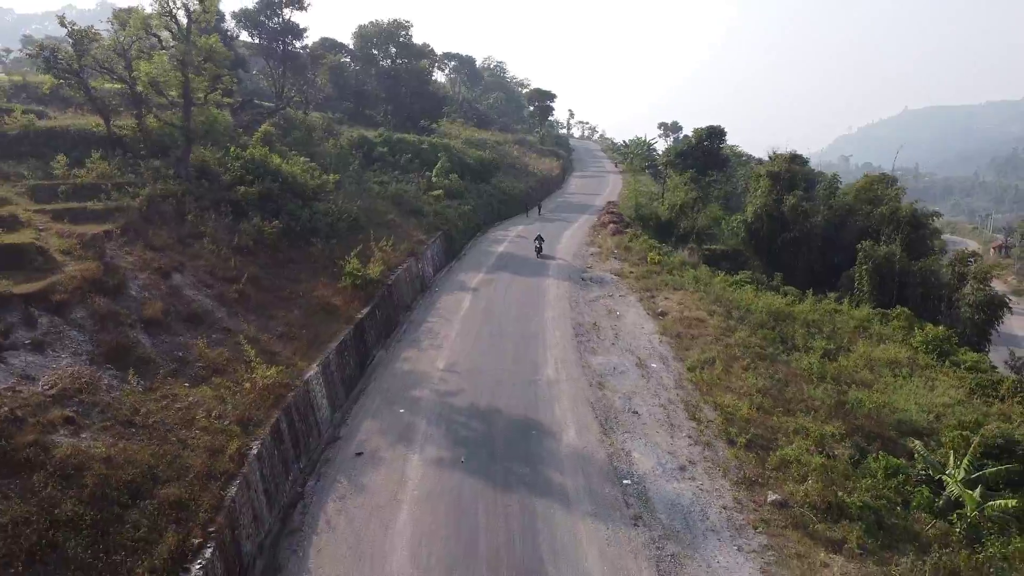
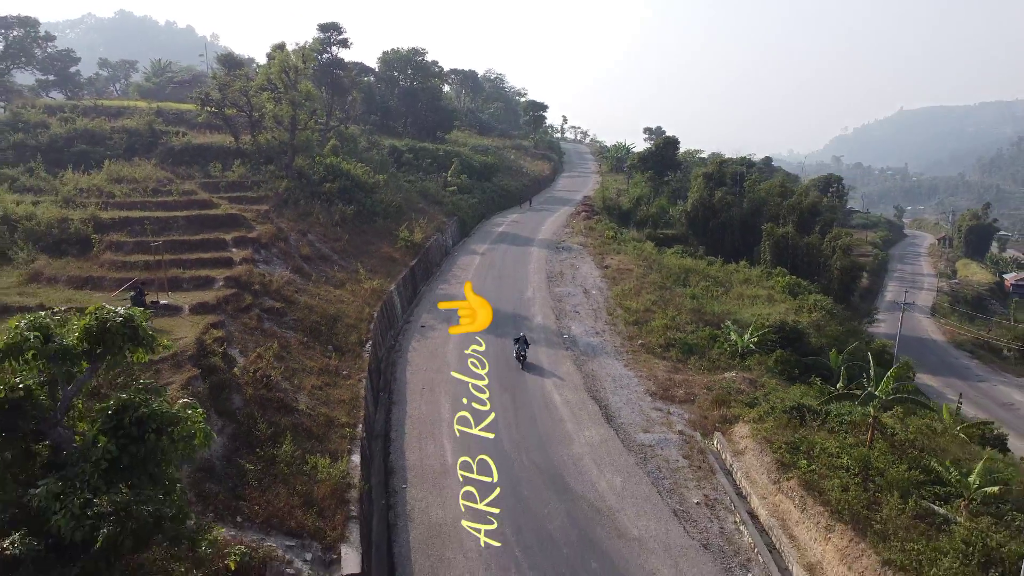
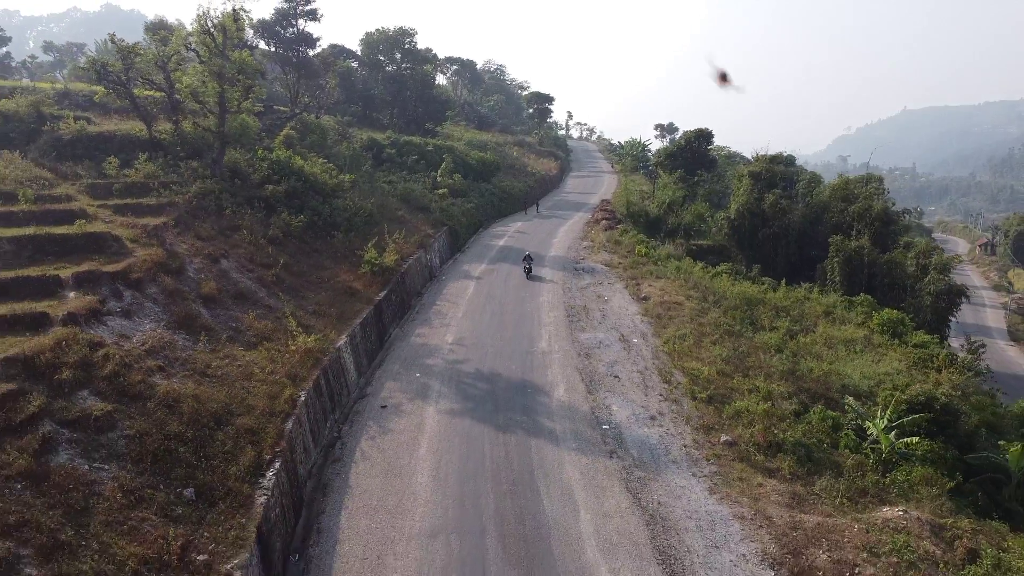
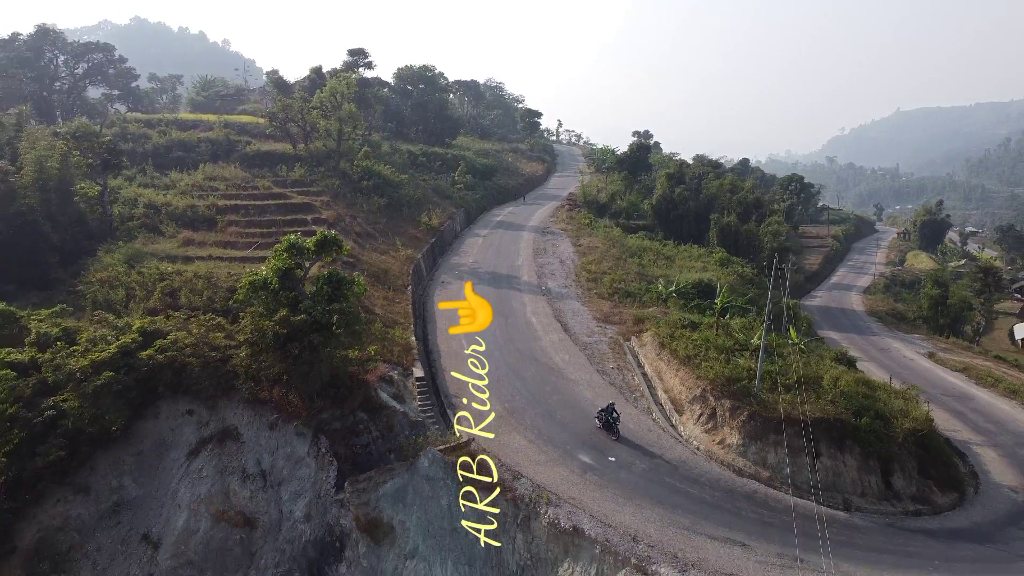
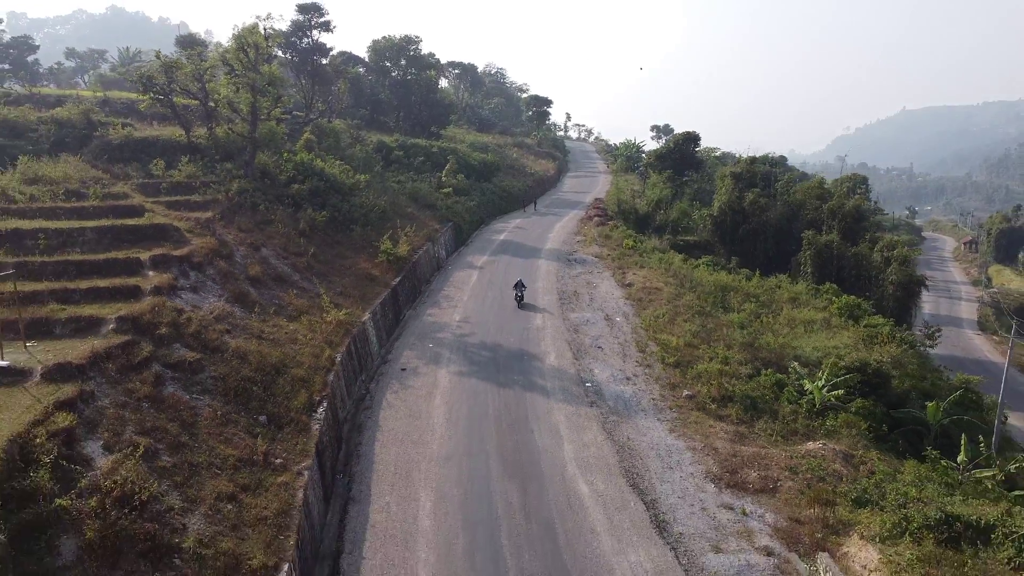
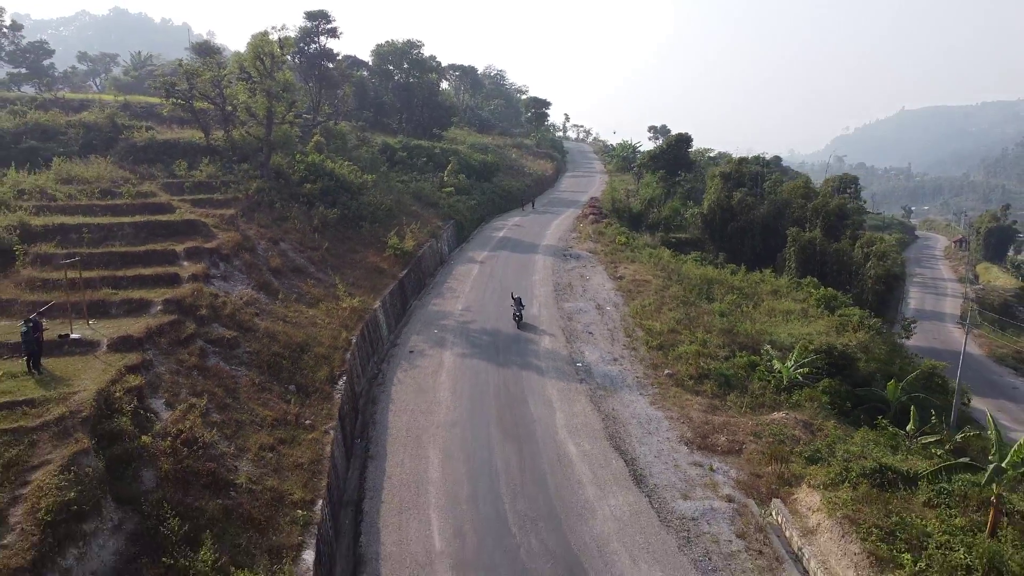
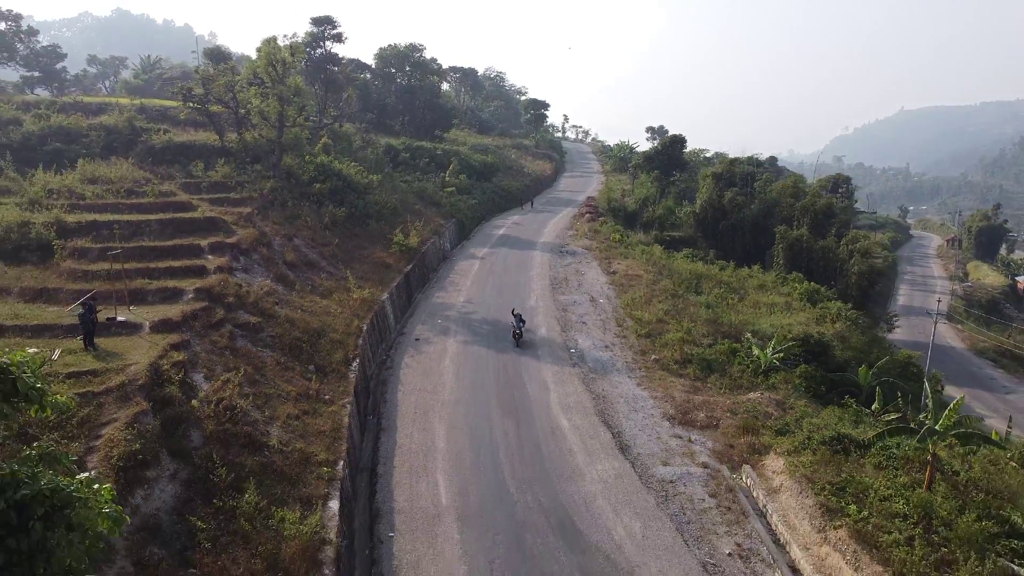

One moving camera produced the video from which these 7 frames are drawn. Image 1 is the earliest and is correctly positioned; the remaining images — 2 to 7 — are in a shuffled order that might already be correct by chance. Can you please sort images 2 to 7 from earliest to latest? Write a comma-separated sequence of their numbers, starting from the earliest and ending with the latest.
3, 5, 6, 7, 2, 4
